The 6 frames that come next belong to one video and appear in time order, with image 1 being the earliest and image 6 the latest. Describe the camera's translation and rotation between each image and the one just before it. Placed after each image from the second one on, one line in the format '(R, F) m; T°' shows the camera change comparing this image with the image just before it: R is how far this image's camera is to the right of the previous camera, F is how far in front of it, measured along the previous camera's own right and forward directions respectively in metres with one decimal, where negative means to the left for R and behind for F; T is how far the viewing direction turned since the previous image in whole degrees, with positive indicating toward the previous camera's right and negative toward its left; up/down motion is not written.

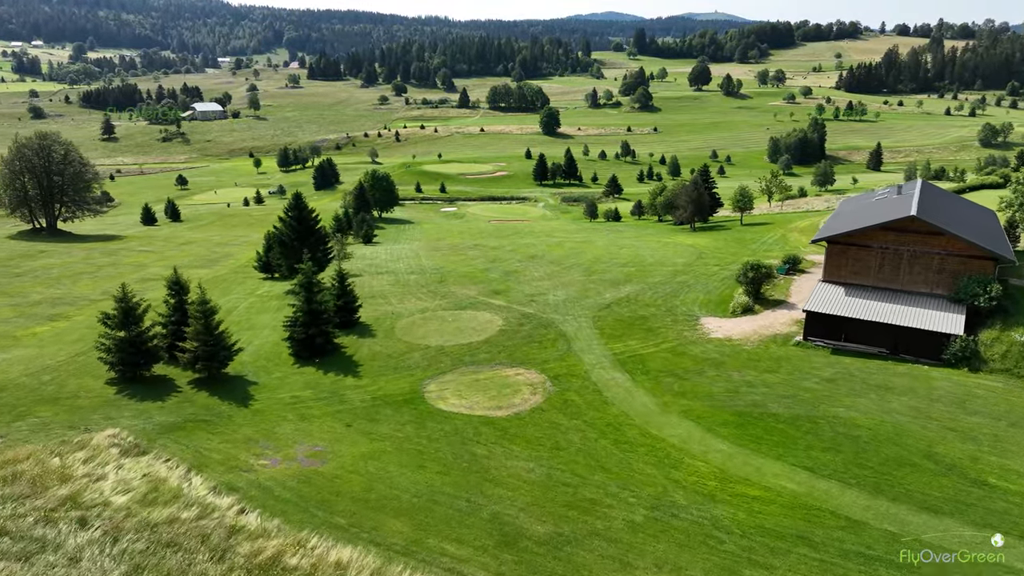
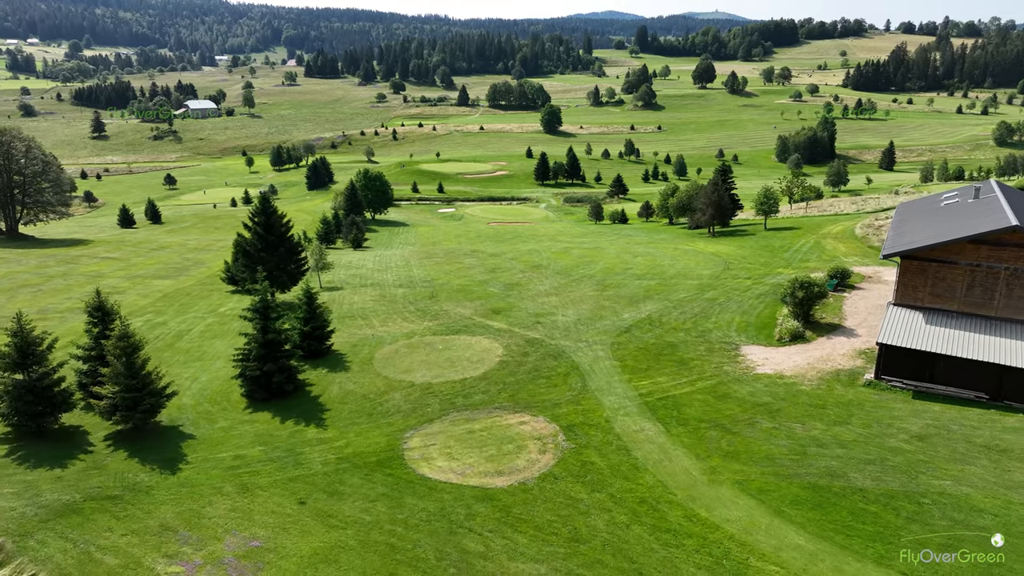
(-0.1, +7.2) m; 0°
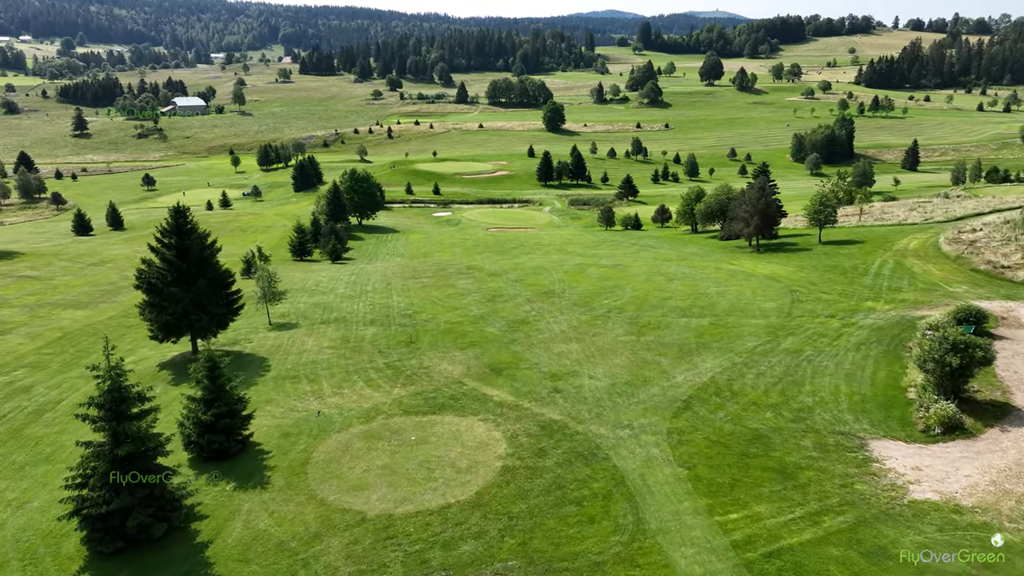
(-0.3, +12.3) m; 0°
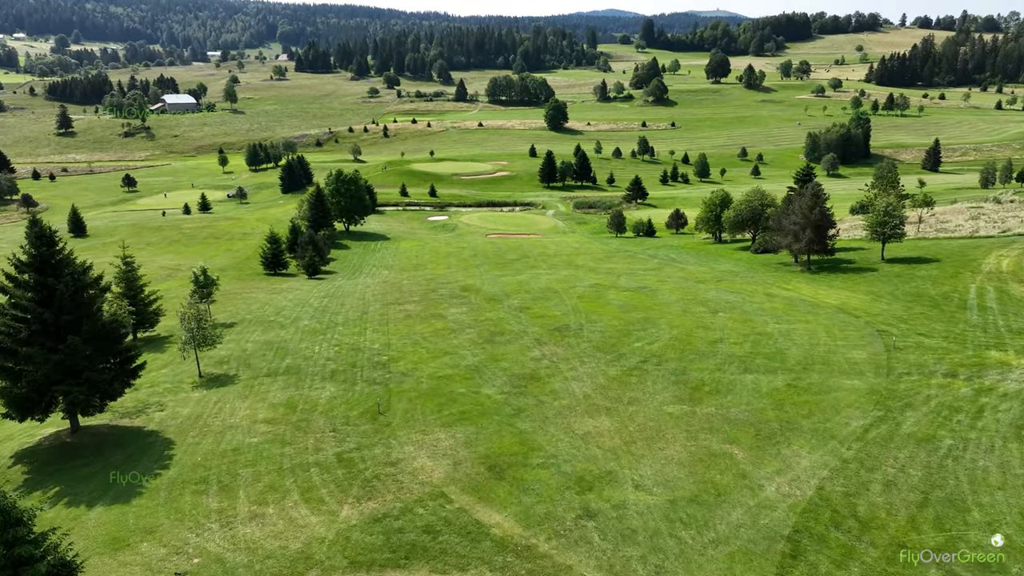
(-0.2, +10.0) m; 0°
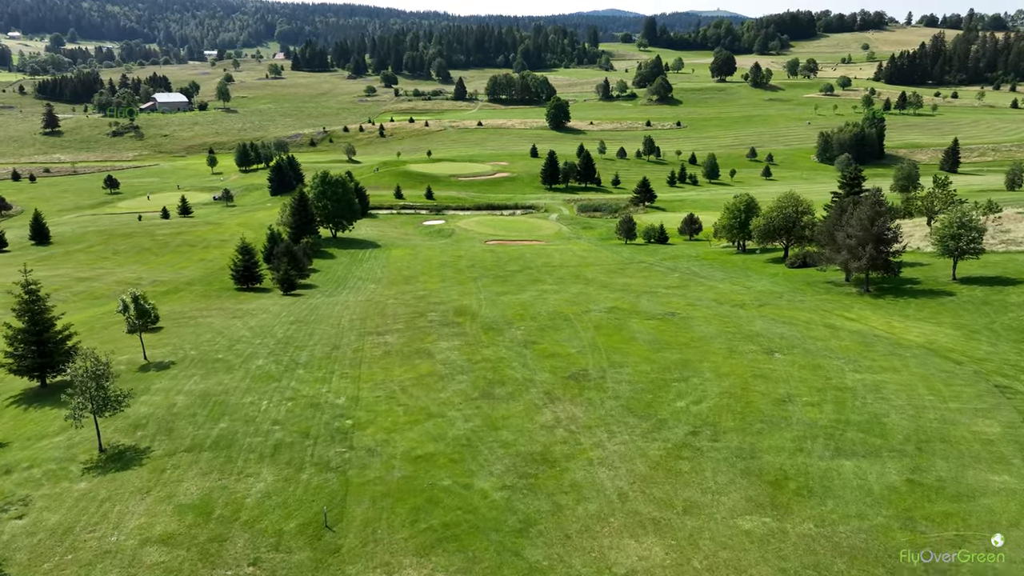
(-0.1, +8.1) m; 0°
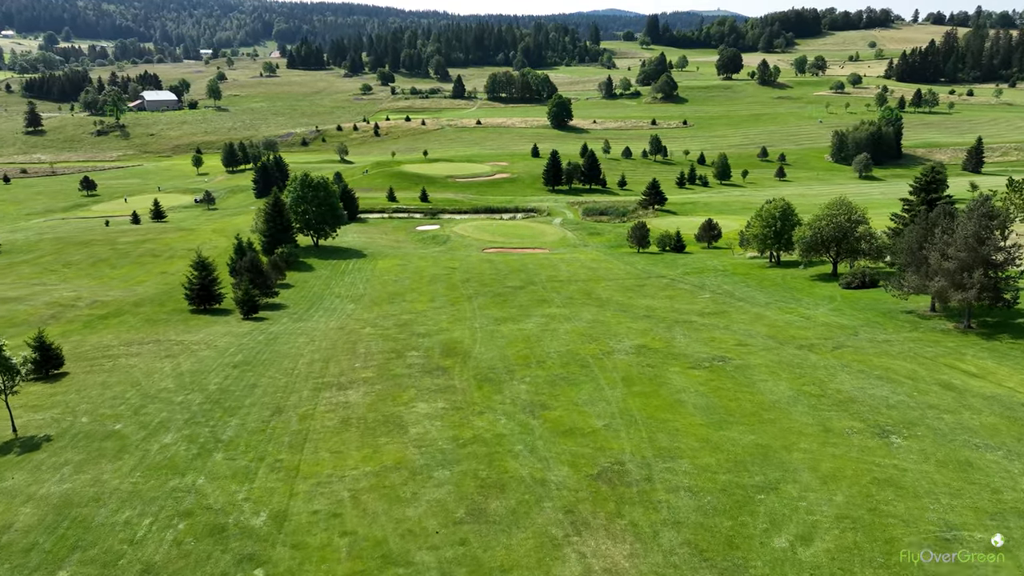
(-0.1, +9.5) m; 0°
